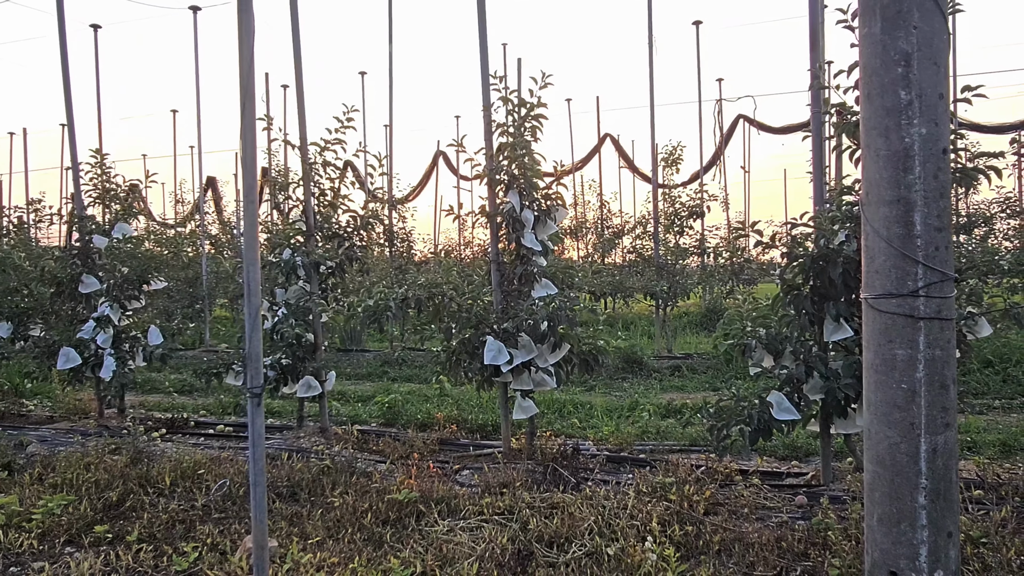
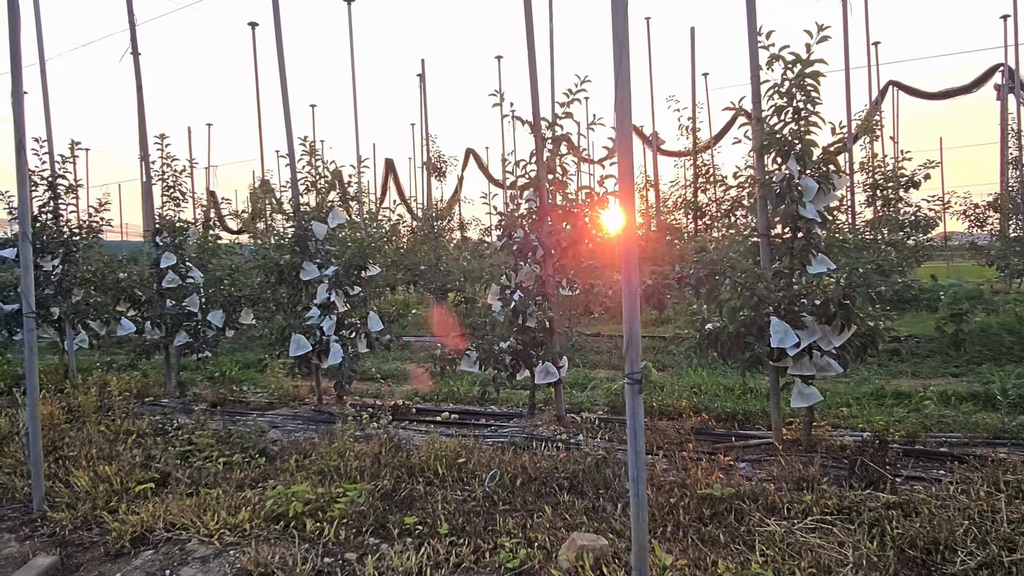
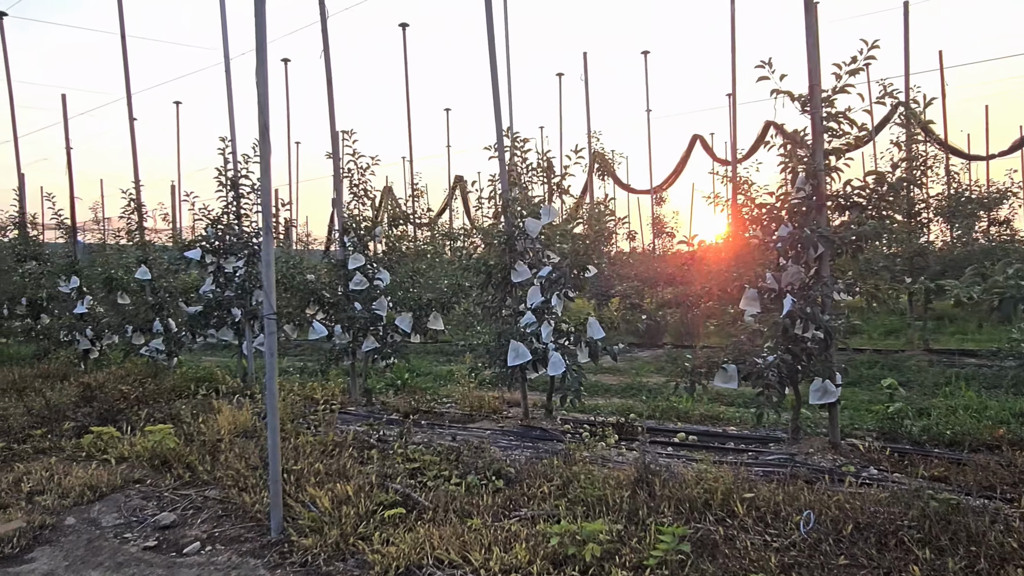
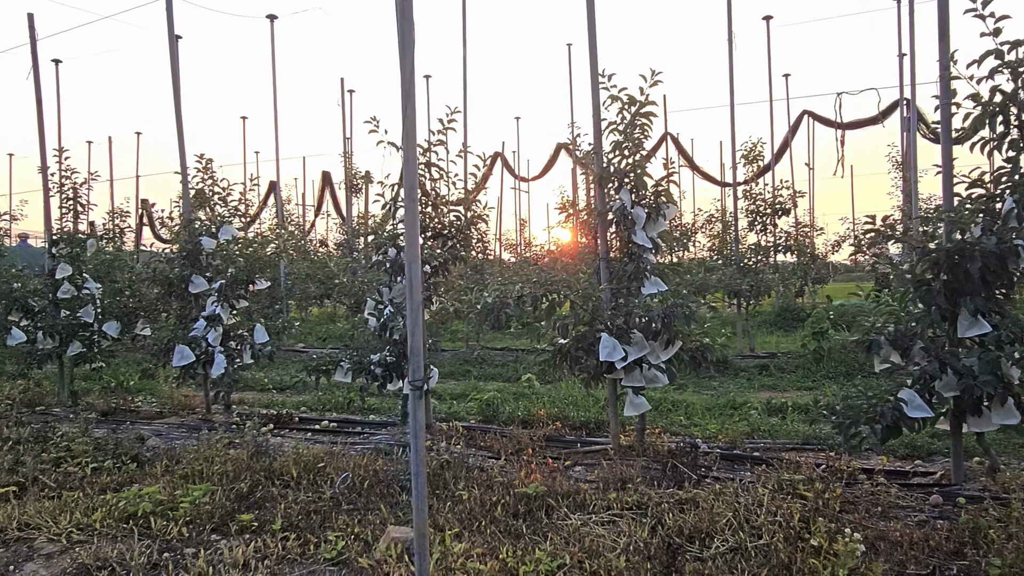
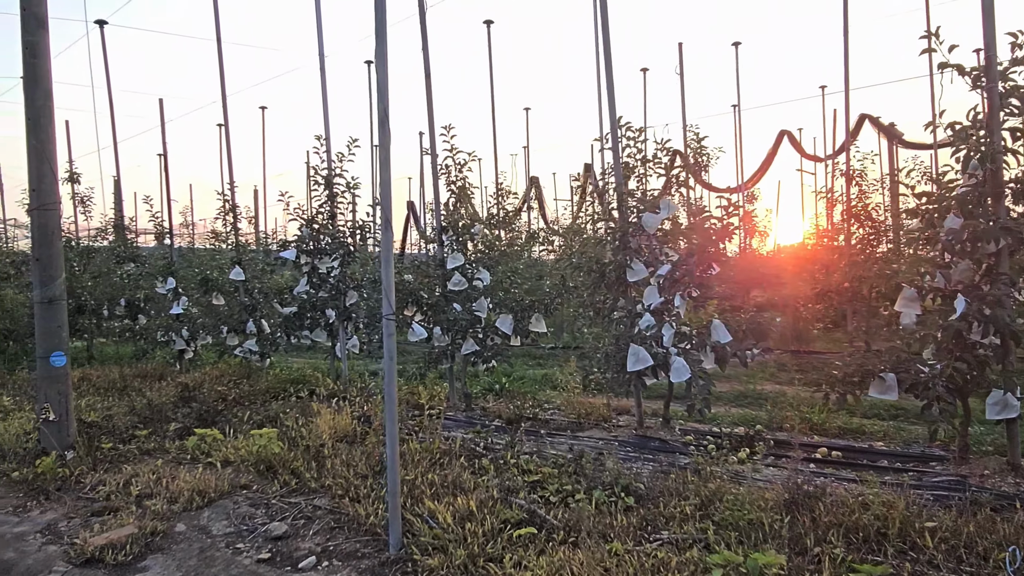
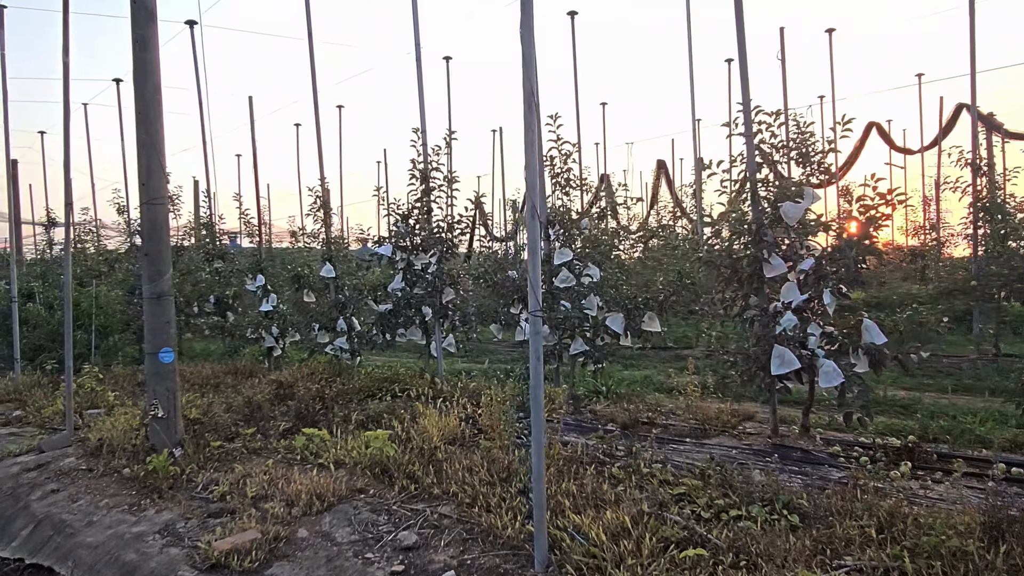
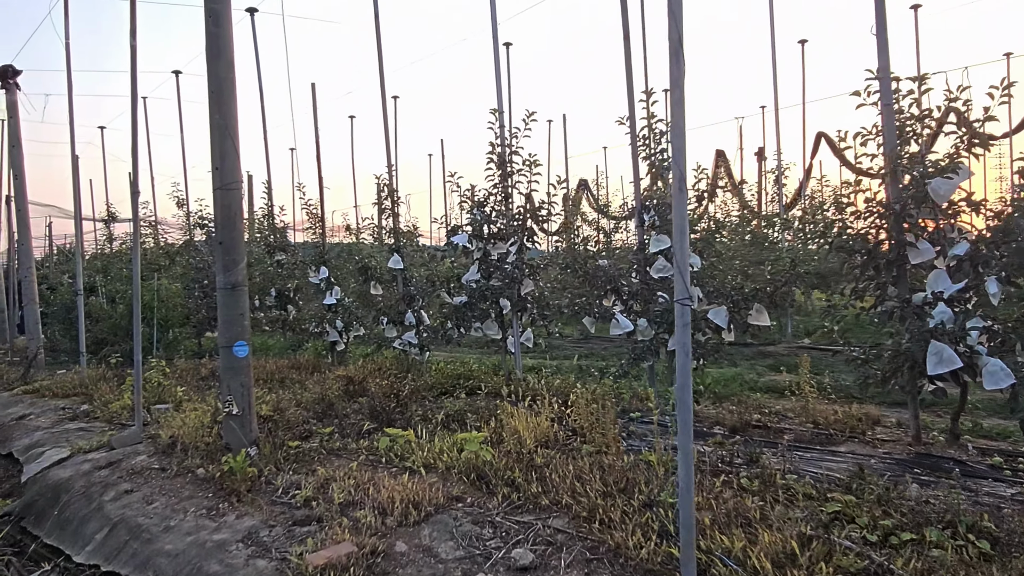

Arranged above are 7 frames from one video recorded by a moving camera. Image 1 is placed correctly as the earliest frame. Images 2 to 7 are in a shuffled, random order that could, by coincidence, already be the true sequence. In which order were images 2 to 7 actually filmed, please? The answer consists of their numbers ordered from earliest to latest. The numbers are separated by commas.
4, 2, 3, 5, 6, 7
